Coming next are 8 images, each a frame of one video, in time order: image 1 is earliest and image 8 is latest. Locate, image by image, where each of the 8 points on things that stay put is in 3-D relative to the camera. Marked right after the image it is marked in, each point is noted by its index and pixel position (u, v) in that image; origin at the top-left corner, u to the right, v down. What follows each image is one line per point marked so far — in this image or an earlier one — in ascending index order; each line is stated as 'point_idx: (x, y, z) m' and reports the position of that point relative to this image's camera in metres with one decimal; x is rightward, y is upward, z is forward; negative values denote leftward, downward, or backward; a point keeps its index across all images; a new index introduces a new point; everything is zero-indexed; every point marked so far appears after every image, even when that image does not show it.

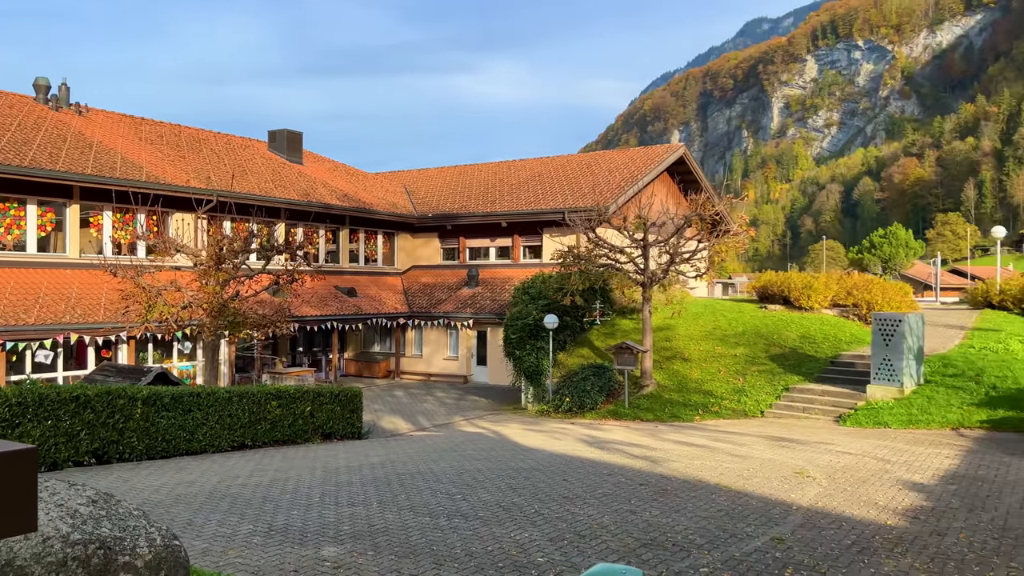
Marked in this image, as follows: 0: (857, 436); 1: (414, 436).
0: (+4.5, -1.9, +10.8) m
1: (-1.6, -2.4, +13.3) m
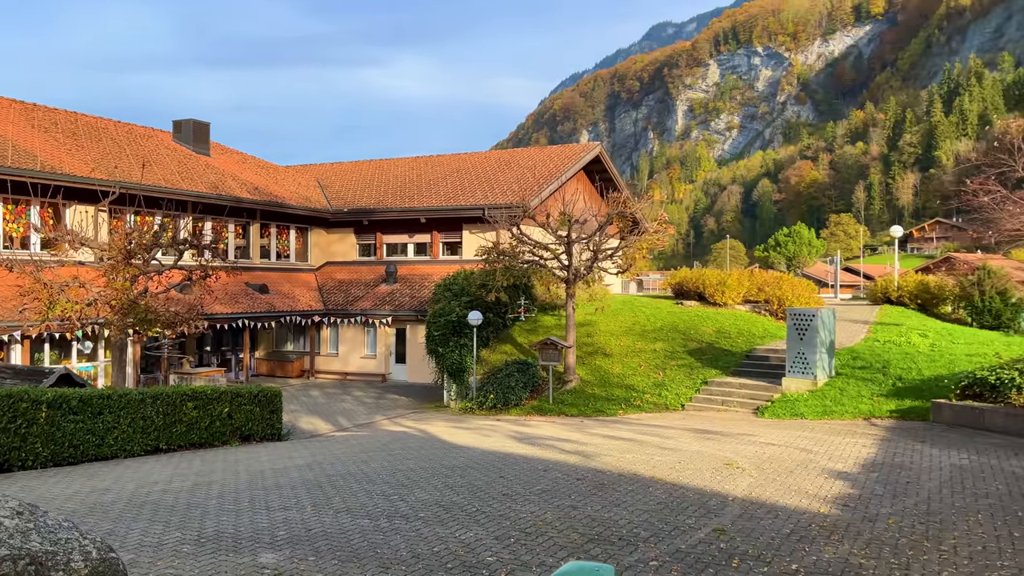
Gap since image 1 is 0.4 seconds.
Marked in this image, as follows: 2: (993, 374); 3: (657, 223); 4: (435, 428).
0: (+3.5, -1.9, +11.1) m
1: (-2.8, -2.3, +12.9) m
2: (+6.0, -1.1, +10.3) m
3: (+2.9, +1.3, +16.3) m
4: (-1.2, -2.3, +13.3) m
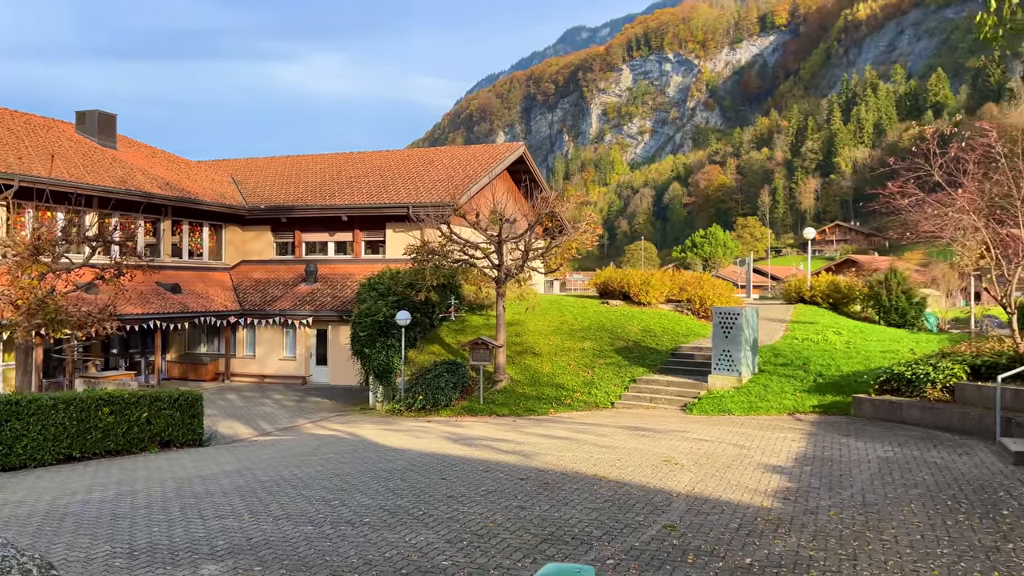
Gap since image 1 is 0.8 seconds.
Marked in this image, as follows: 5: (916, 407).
0: (+2.6, -1.9, +11.3) m
1: (-3.8, -2.3, +12.5) m
2: (+5.2, -1.1, +10.8) m
3: (+1.5, +1.3, +16.4) m
4: (-2.3, -2.3, +13.0) m
5: (+4.9, -1.4, +10.0) m
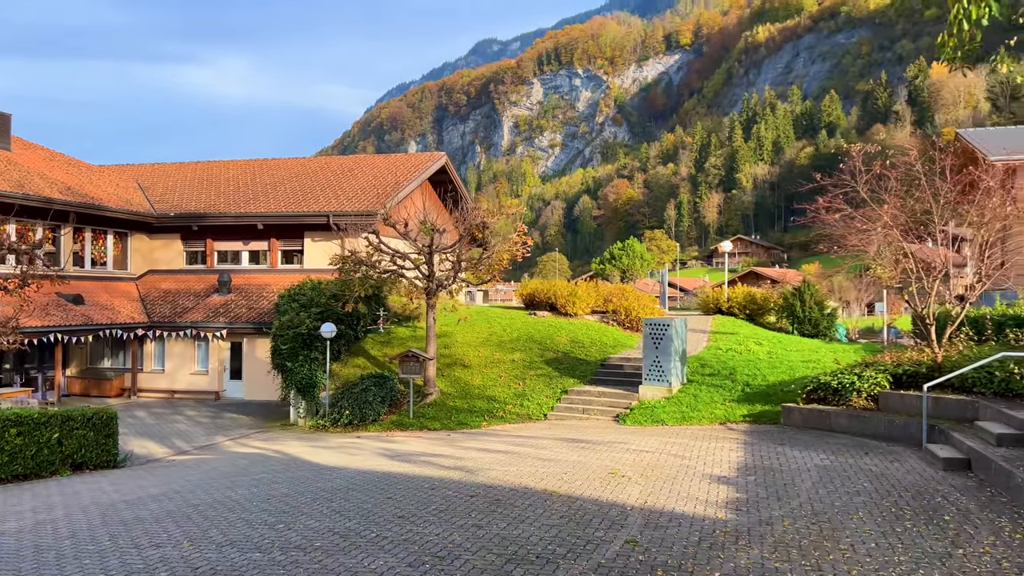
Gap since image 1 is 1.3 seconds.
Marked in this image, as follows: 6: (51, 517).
0: (+1.8, -2.0, +11.4) m
1: (-4.8, -2.5, +11.8) m
2: (+4.4, -1.2, +11.1) m
3: (+0.1, +1.1, +16.4) m
4: (-3.4, -2.4, +12.5) m
5: (+4.2, -1.6, +10.3) m
6: (-3.8, -1.9, +6.8) m
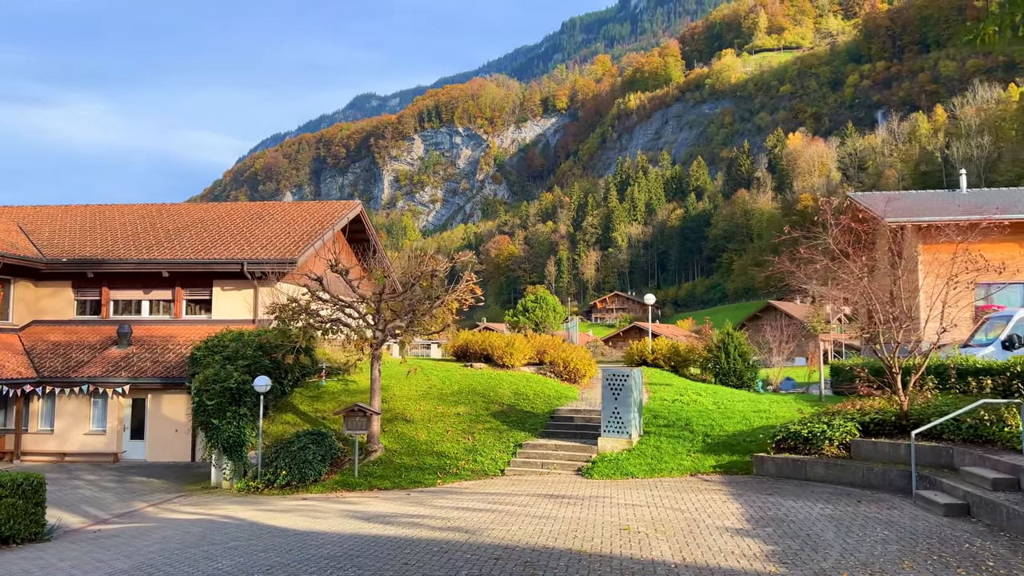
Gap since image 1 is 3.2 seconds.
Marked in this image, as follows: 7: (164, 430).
0: (+1.4, -2.7, +11.1) m
1: (-5.2, -3.1, +10.5) m
2: (+4.0, -1.9, +11.3) m
3: (-1.0, +0.1, +16.0) m
4: (-3.8, -3.1, +11.4) m
5: (+3.9, -2.2, +10.5) m
6: (-3.4, -2.2, +5.8) m
7: (-8.5, -3.4, +20.0) m
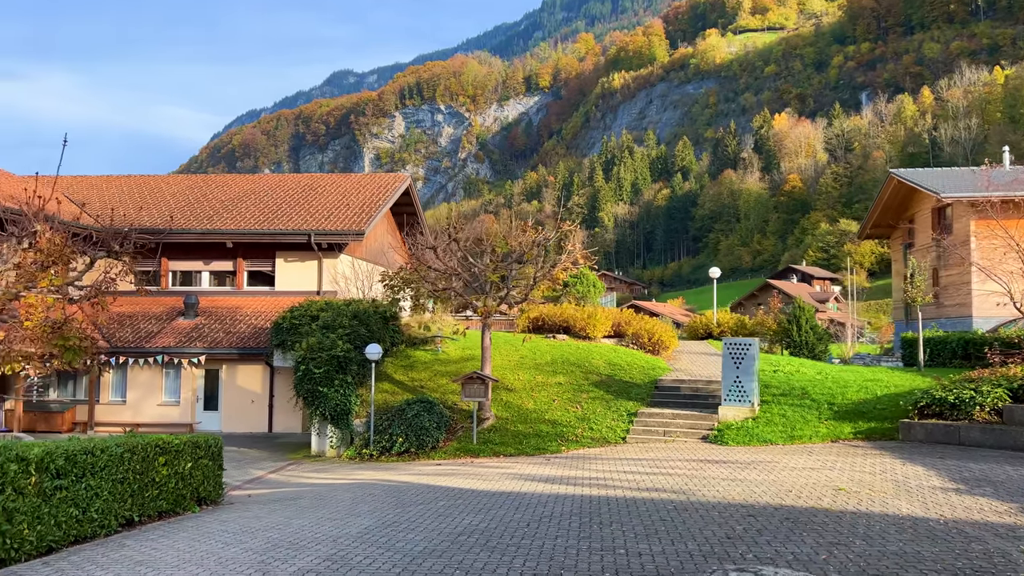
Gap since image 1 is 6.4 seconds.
0: (+3.5, -2.2, +11.2) m
1: (-3.1, -2.6, +10.5) m
2: (+6.1, -1.5, +11.4) m
3: (+1.0, +0.7, +16.0) m
4: (-1.8, -2.6, +11.4) m
5: (+6.0, -1.8, +10.6) m
6: (-1.2, -1.9, +5.7) m
7: (-6.6, -2.7, +19.9) m
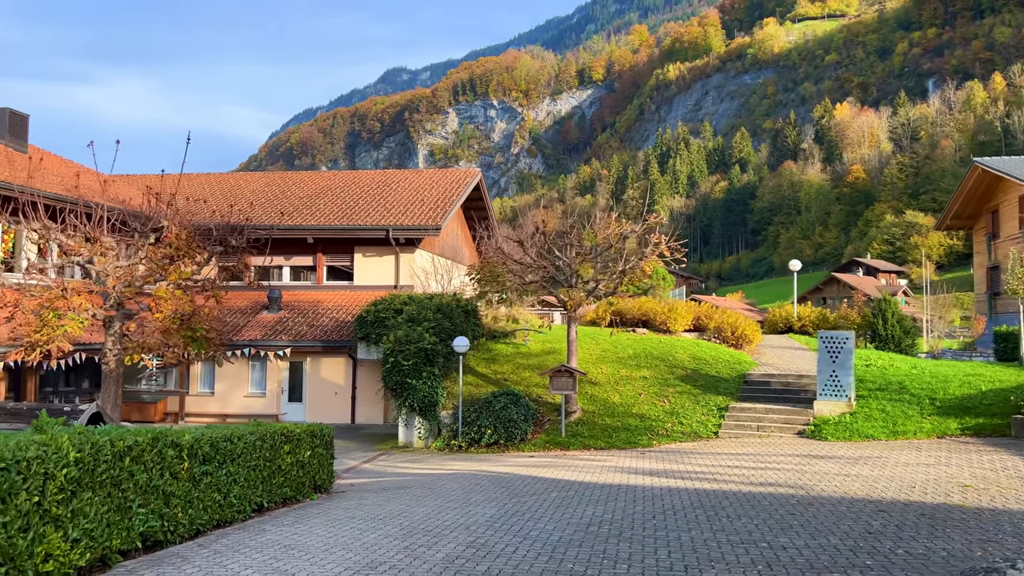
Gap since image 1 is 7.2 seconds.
0: (+4.8, -2.1, +10.9) m
1: (-1.8, -2.5, +10.7) m
2: (+7.4, -1.4, +11.0) m
3: (+2.6, +0.8, +15.9) m
4: (-0.4, -2.5, +11.5) m
5: (+7.3, -1.7, +10.2) m
6: (-0.3, -1.8, +5.8) m
7: (-4.7, -2.6, +20.3) m
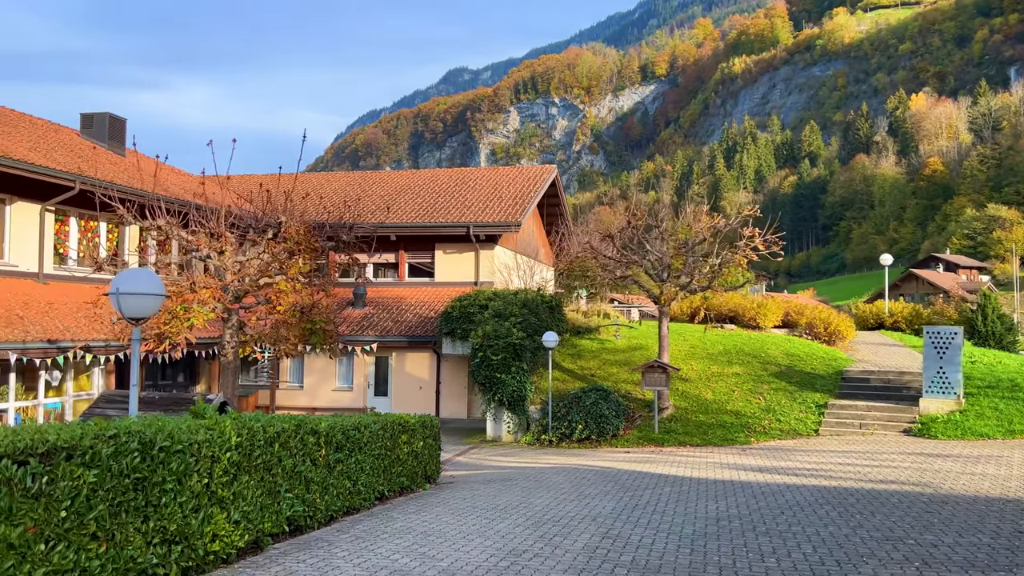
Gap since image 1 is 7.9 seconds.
0: (+6.1, -2.0, +10.5) m
1: (-0.5, -2.5, +10.8) m
2: (+8.7, -1.3, +10.4) m
3: (+4.3, +0.9, +15.6) m
4: (+0.9, -2.5, +11.5) m
5: (+8.5, -1.6, +9.6) m
6: (+0.7, -1.7, +5.8) m
7: (-2.6, -2.5, +20.6) m
